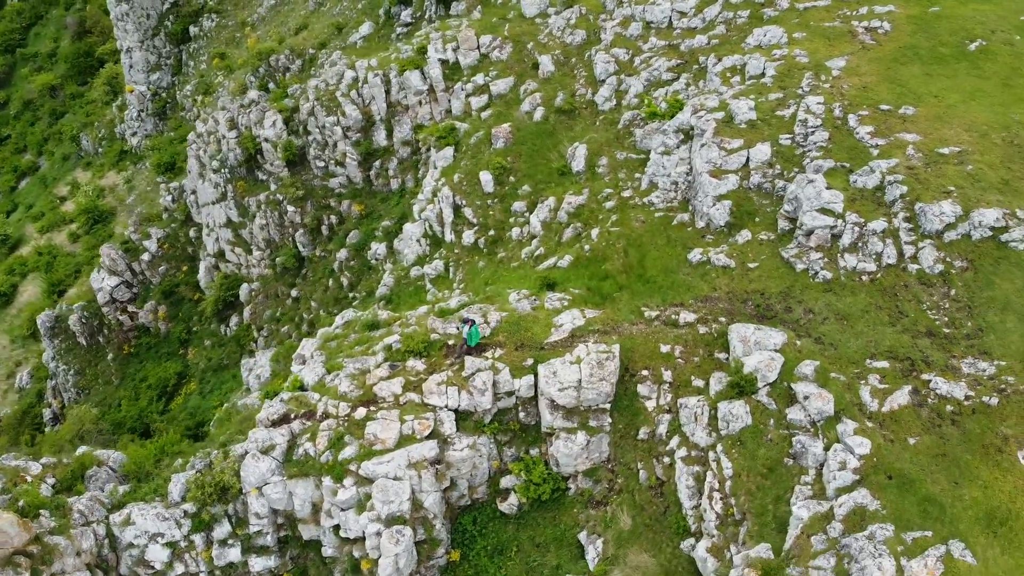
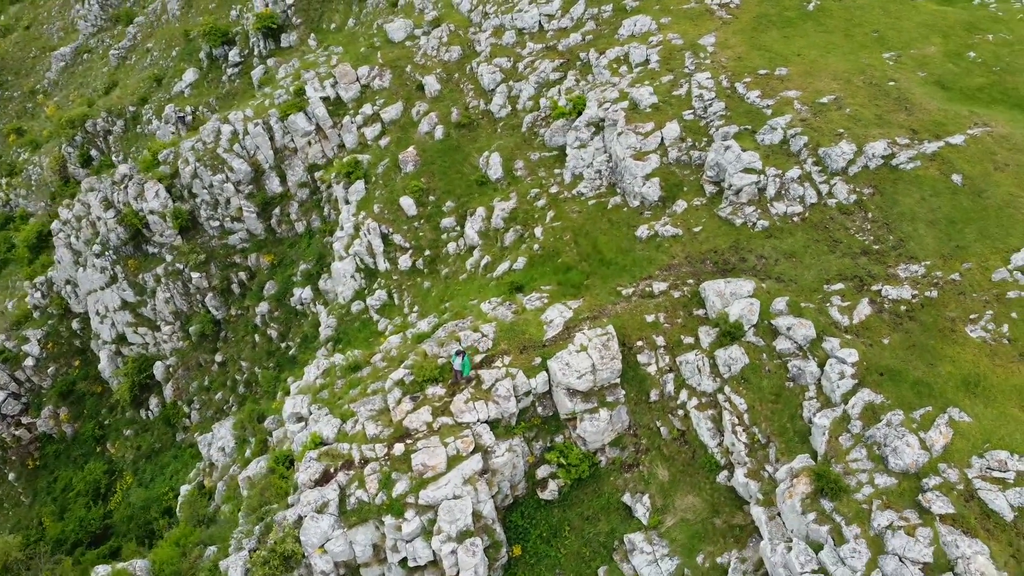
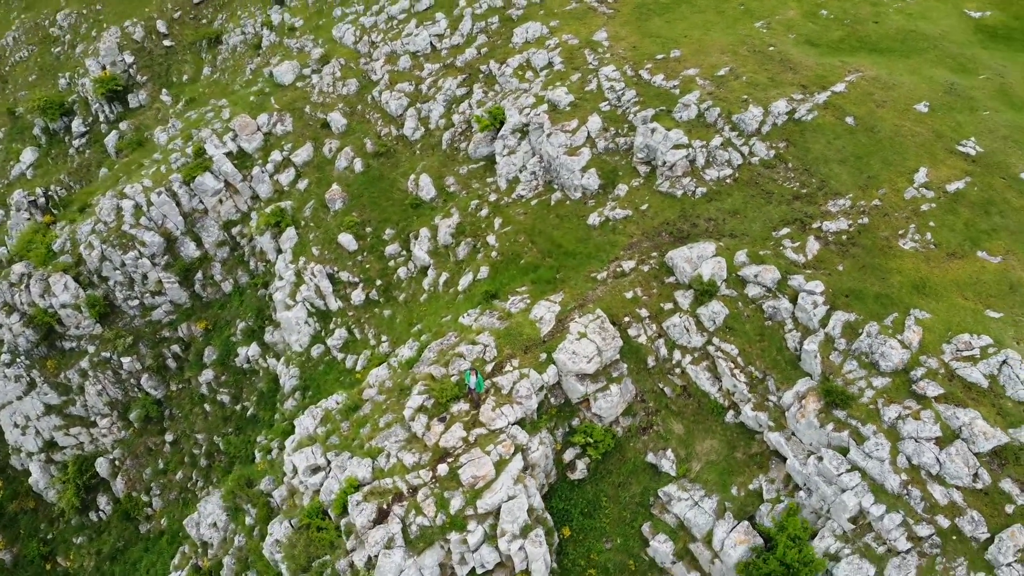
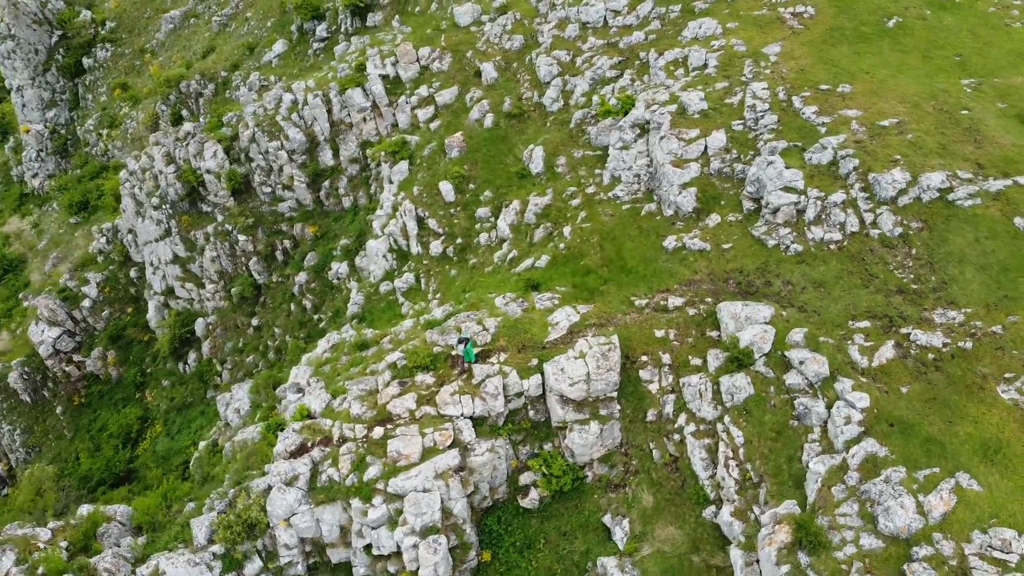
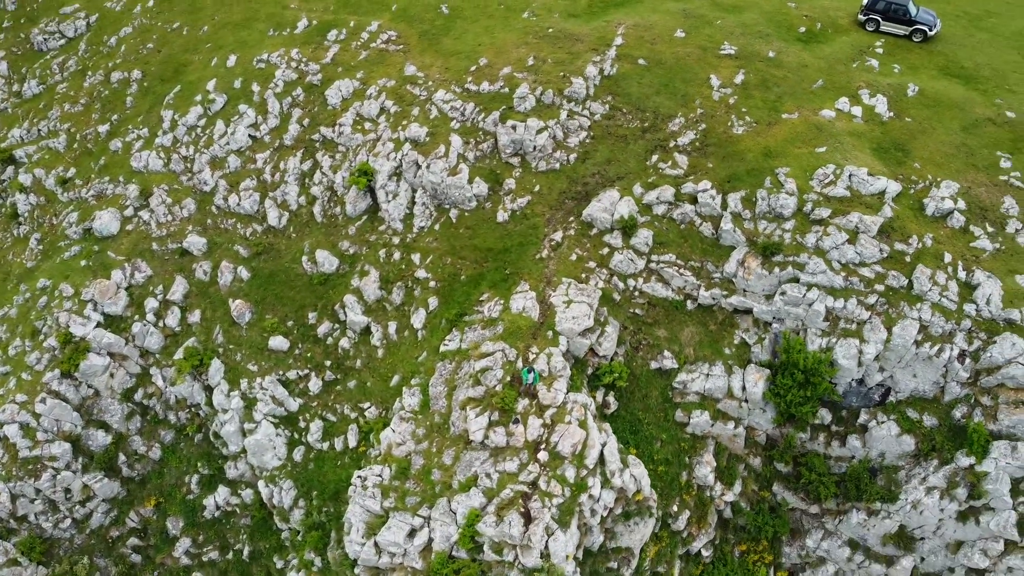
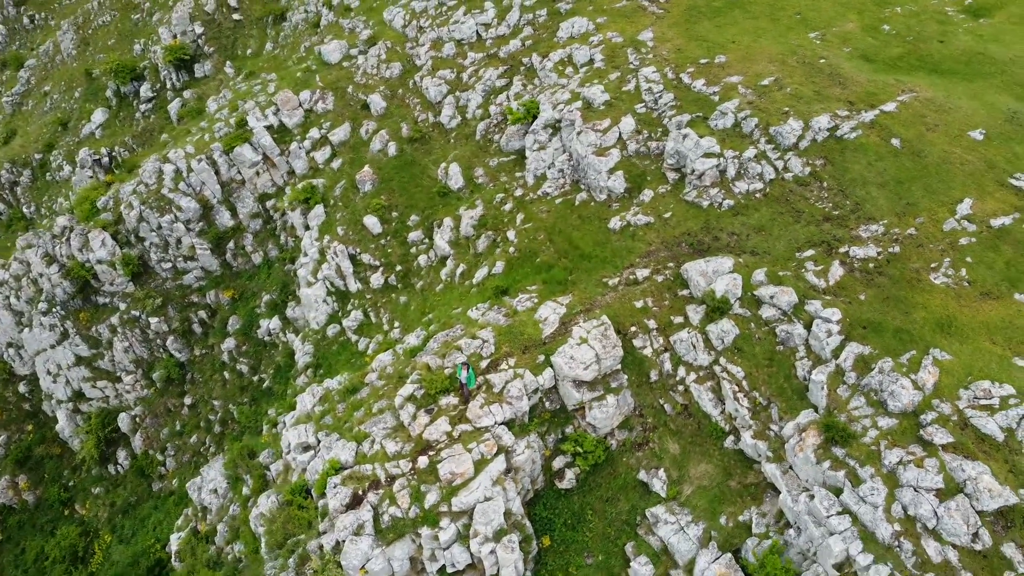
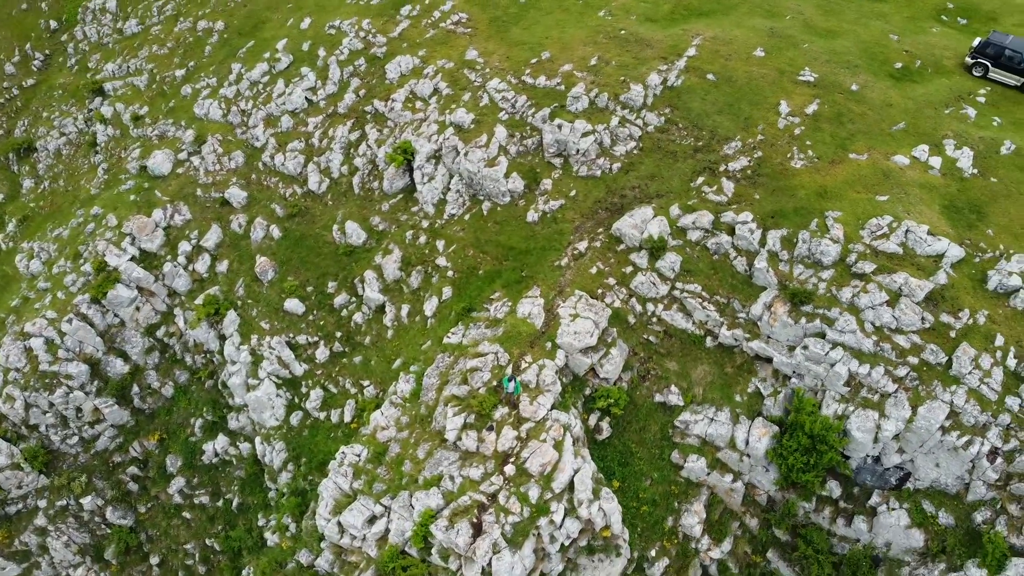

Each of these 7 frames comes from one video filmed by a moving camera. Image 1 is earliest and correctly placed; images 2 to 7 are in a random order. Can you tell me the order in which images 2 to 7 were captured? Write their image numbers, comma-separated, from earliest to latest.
4, 2, 6, 3, 7, 5
